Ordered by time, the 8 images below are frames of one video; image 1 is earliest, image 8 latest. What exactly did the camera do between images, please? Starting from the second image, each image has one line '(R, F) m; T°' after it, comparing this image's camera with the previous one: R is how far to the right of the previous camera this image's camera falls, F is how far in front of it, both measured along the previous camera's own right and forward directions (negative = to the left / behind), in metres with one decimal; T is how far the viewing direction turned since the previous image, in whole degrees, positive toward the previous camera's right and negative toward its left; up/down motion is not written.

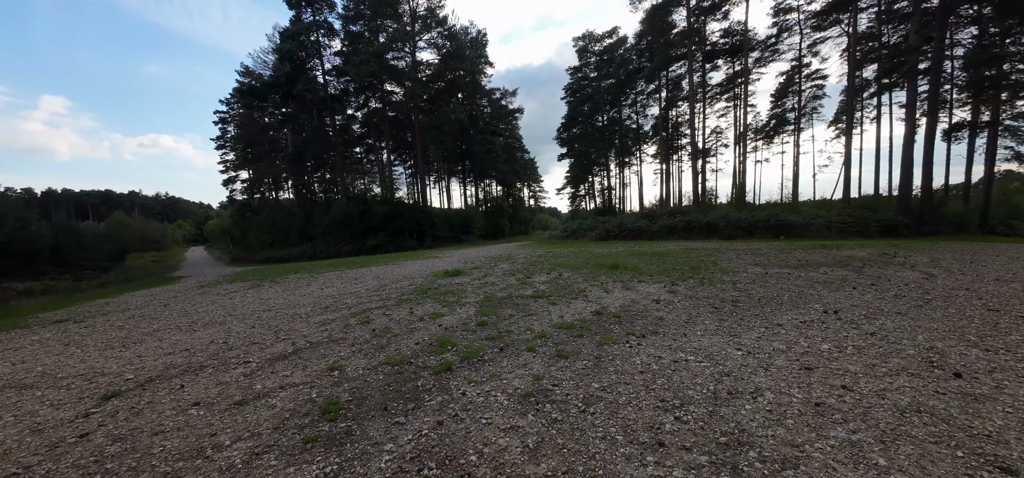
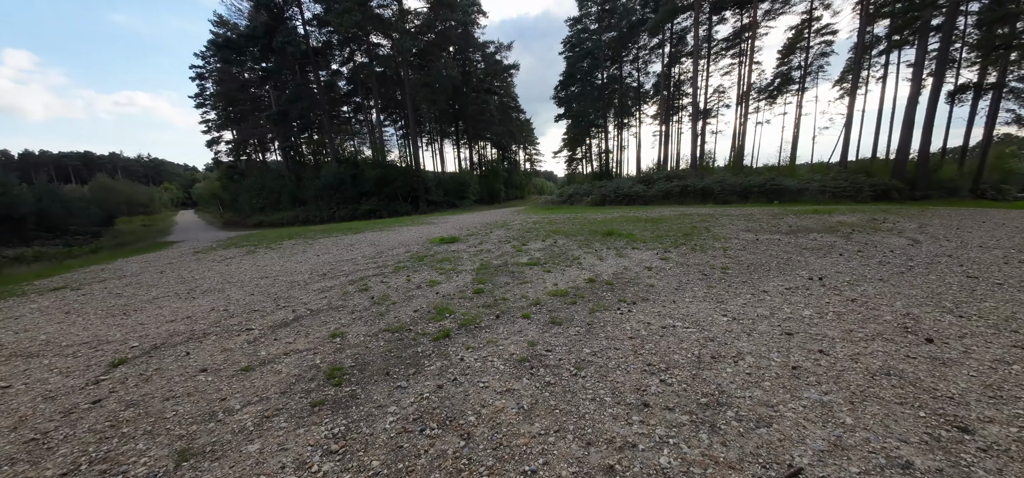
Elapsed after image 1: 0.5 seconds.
(0.0, 0.0) m; +1°
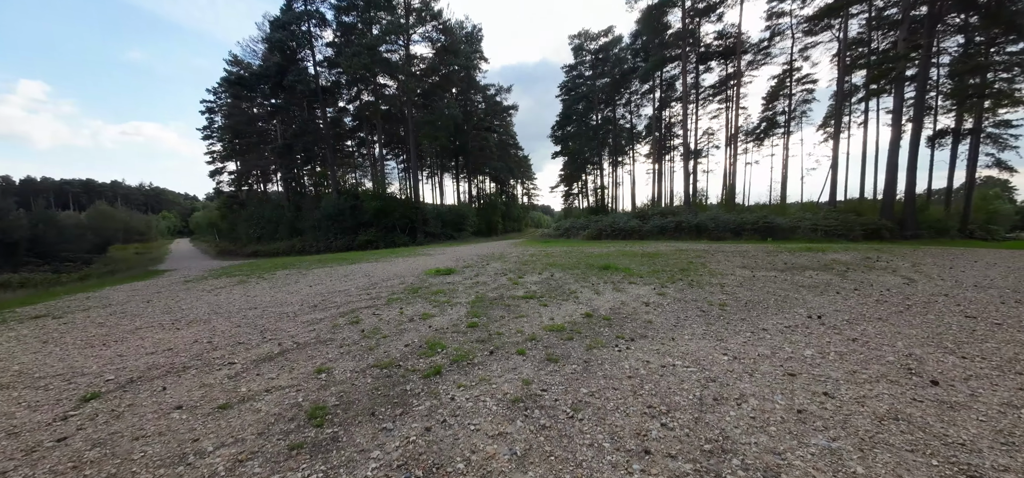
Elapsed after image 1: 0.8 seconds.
(0.0, 0.0) m; +1°
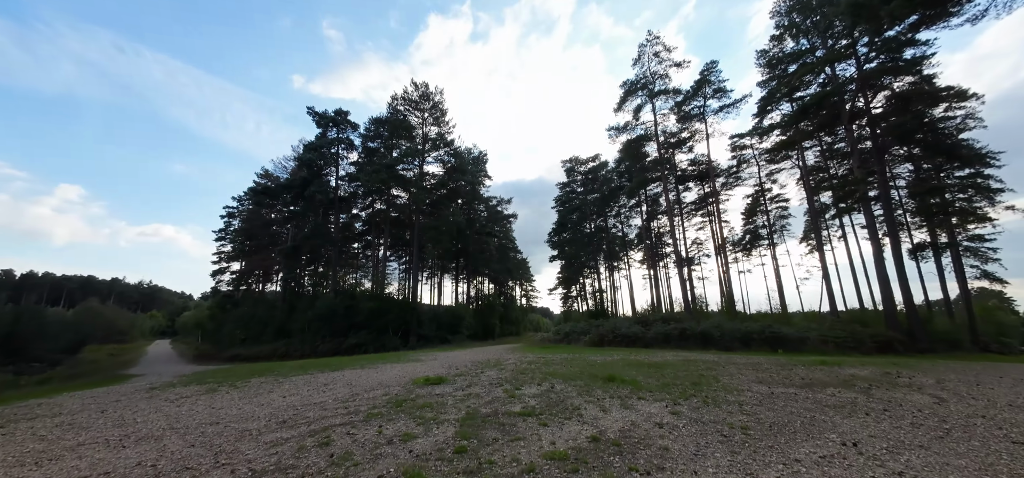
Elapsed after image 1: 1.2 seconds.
(0.0, +0.2) m; 0°
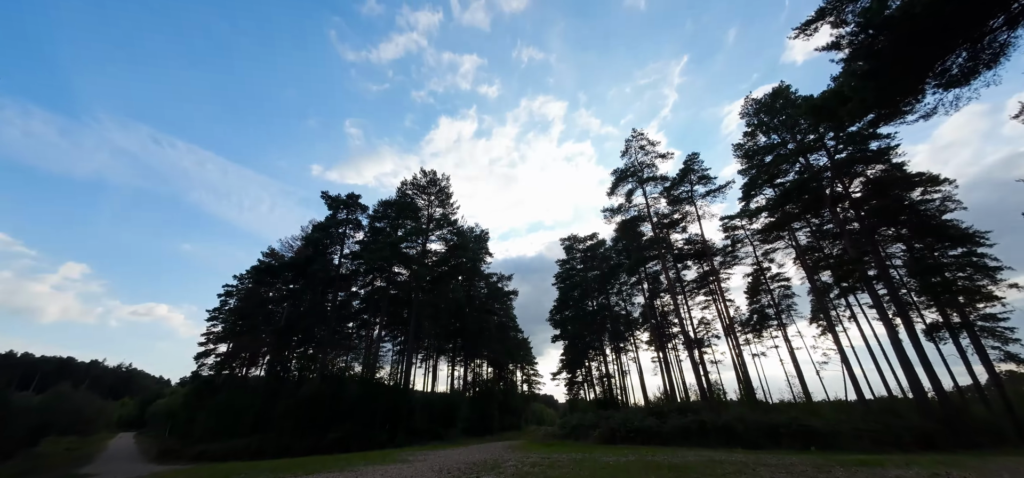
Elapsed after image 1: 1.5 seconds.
(0.0, +0.2) m; 0°
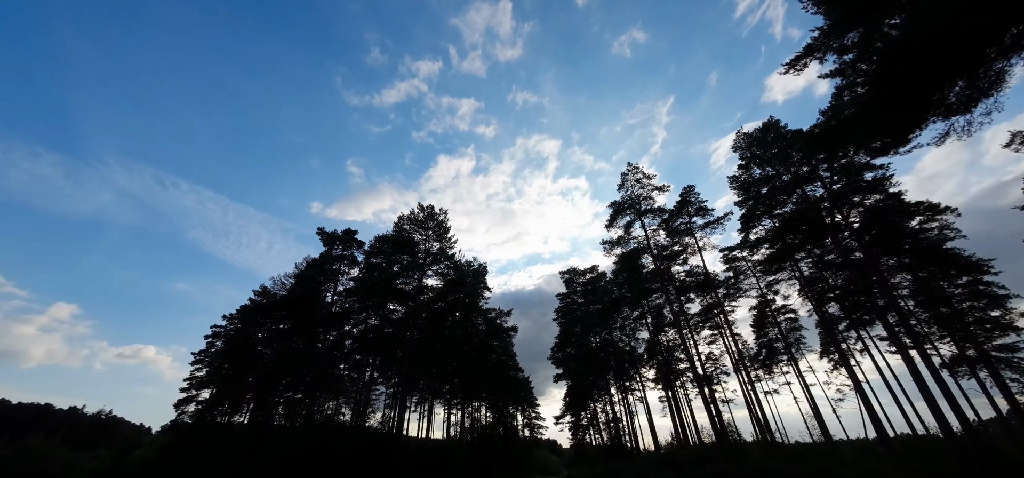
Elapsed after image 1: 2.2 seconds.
(0.0, +0.4) m; 0°
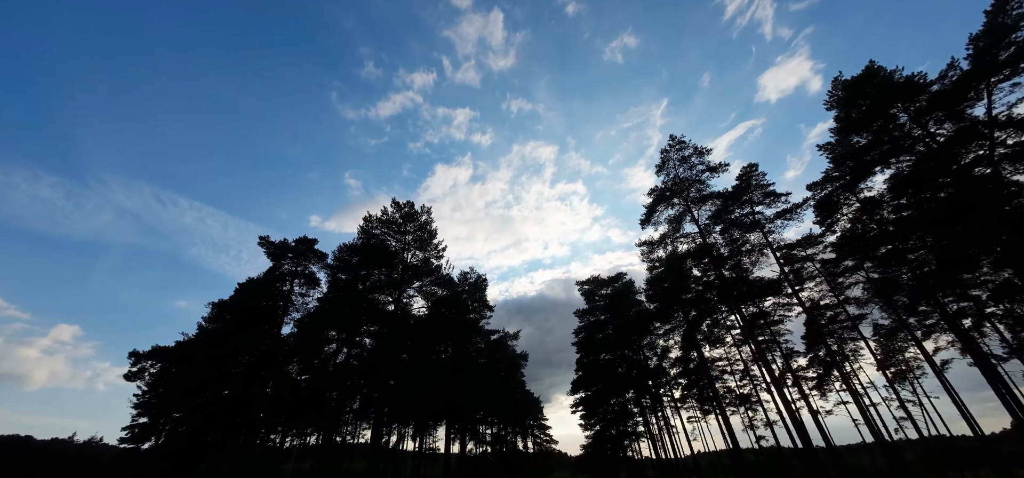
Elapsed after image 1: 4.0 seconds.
(-0.2, +4.2) m; 0°
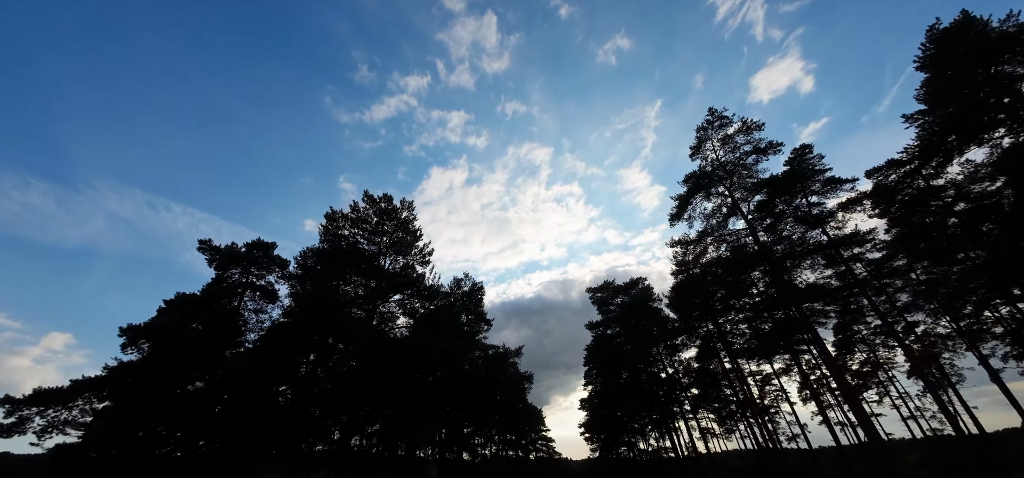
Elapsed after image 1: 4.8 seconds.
(-0.1, +2.4) m; +1°
